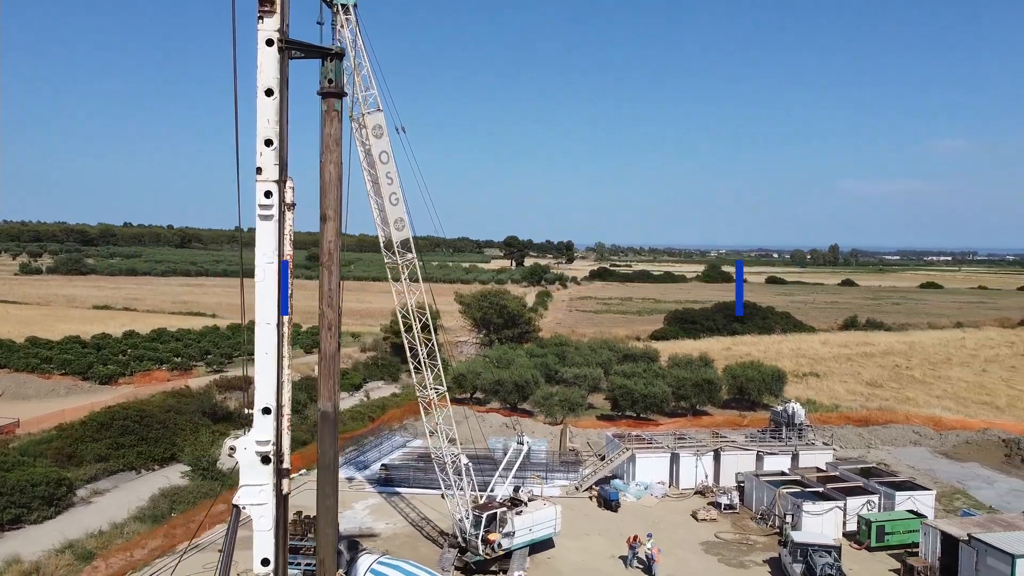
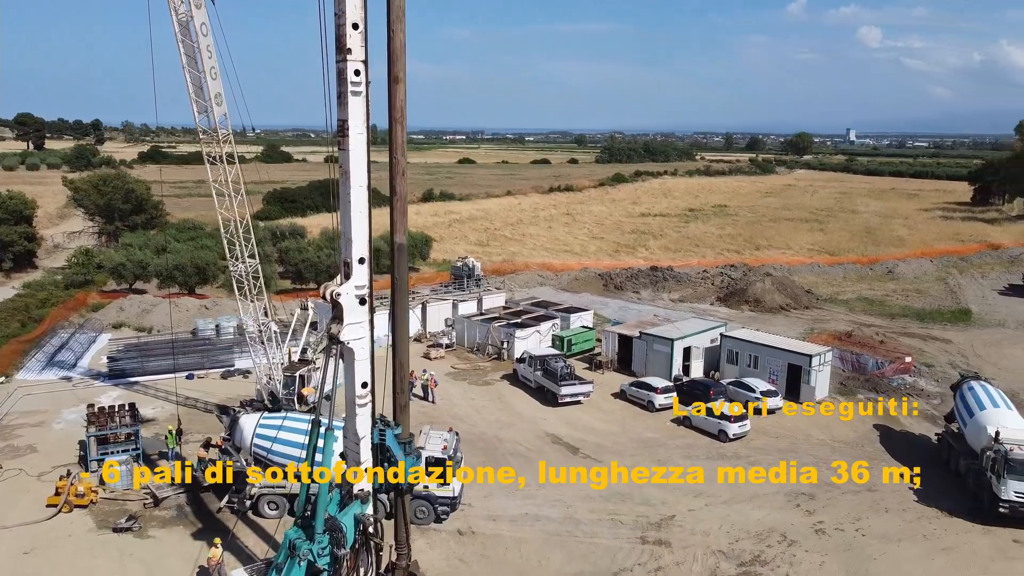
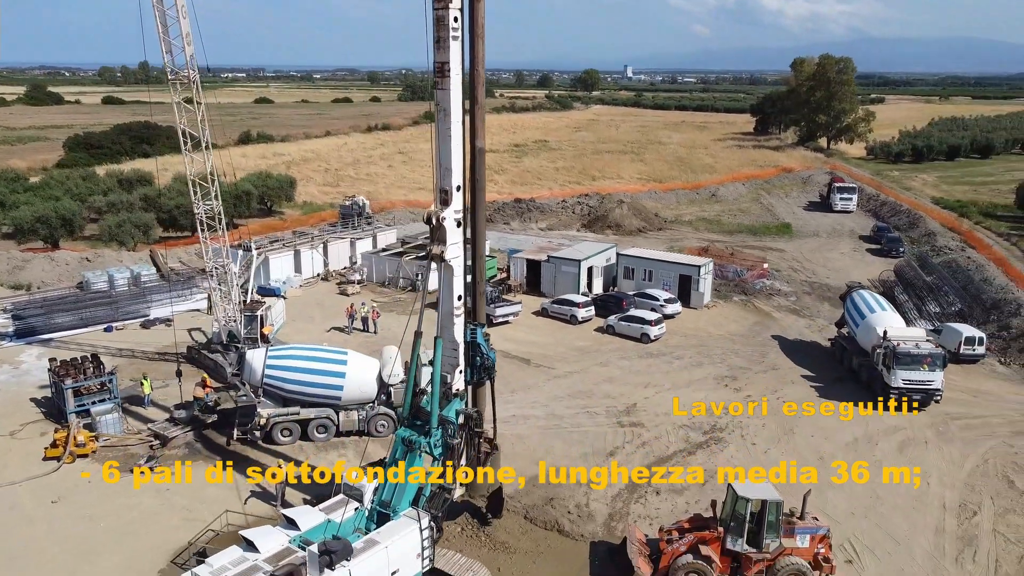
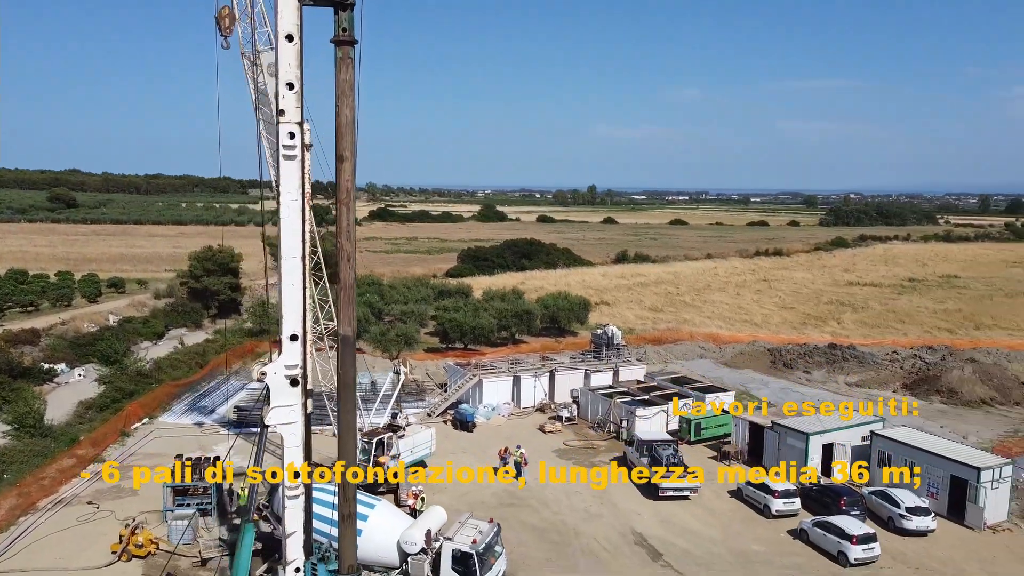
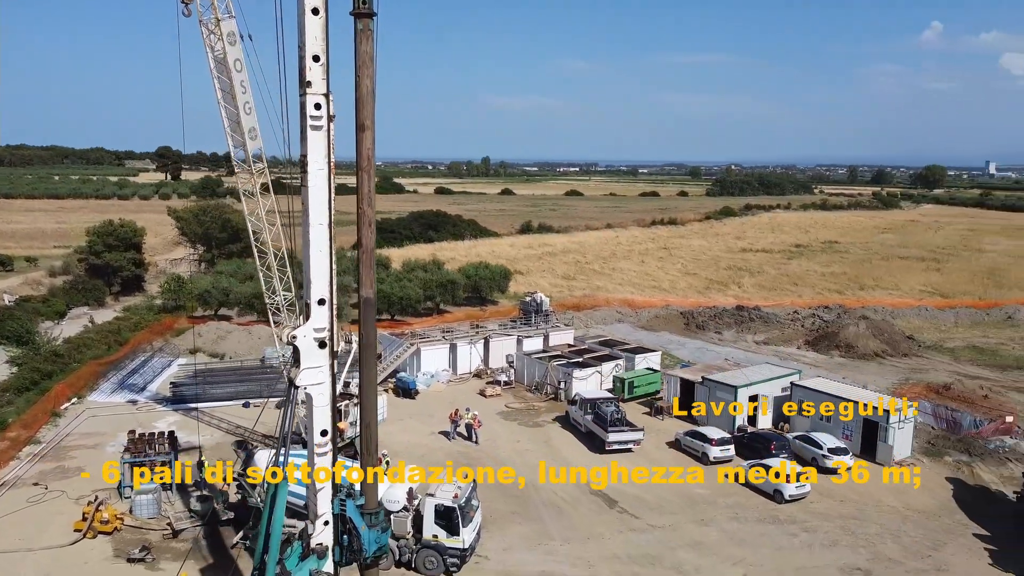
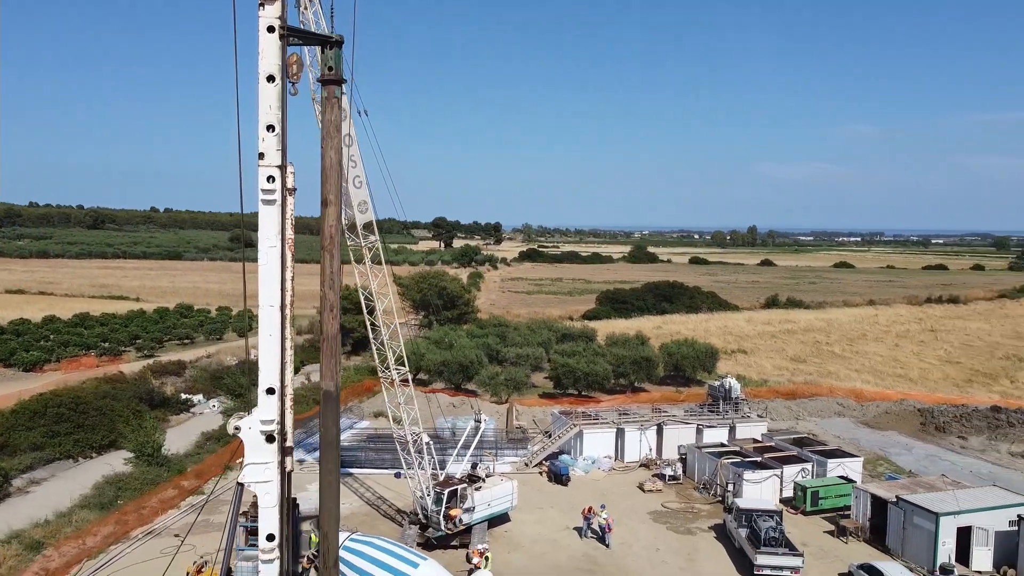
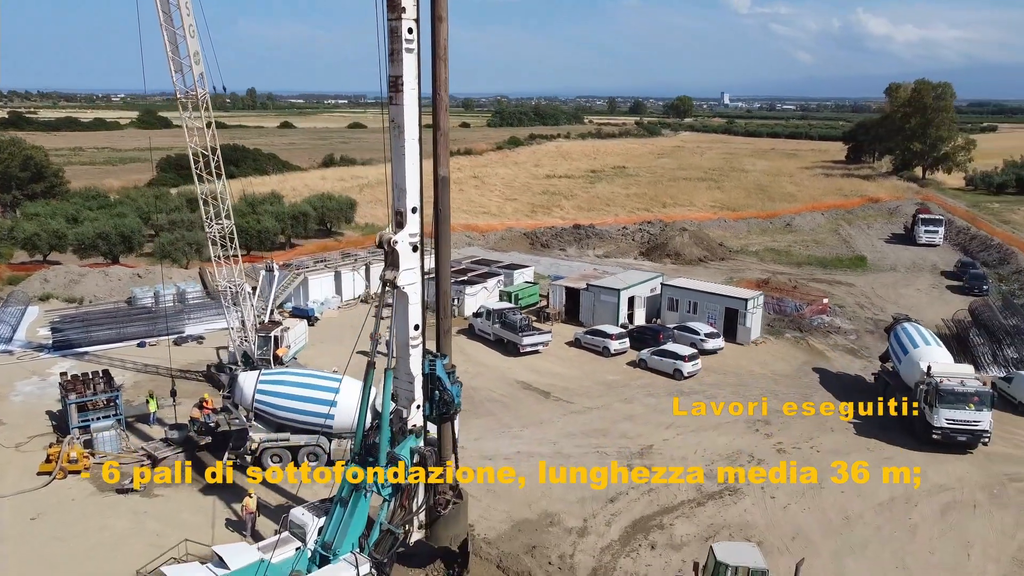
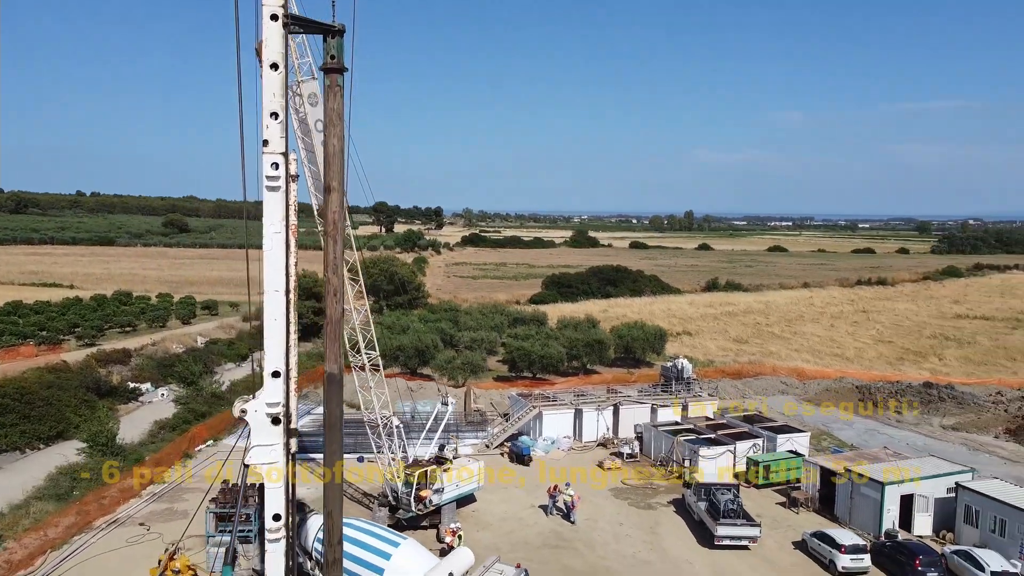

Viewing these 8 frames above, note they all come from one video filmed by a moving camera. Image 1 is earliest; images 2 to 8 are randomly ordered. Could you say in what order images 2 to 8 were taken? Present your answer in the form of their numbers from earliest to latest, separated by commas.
6, 8, 4, 5, 2, 7, 3
